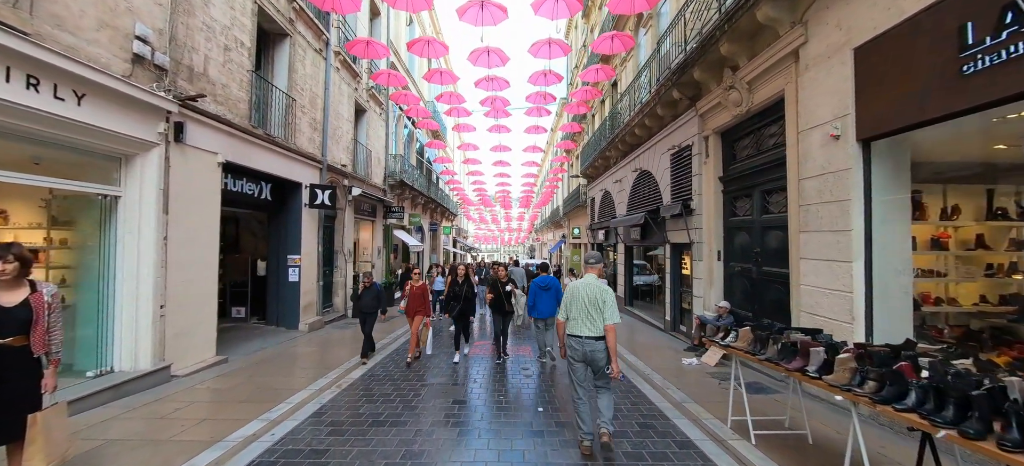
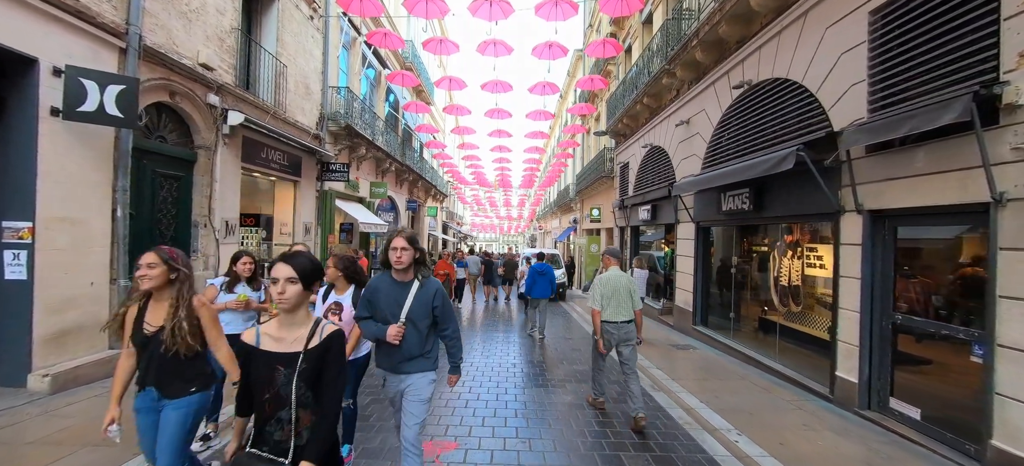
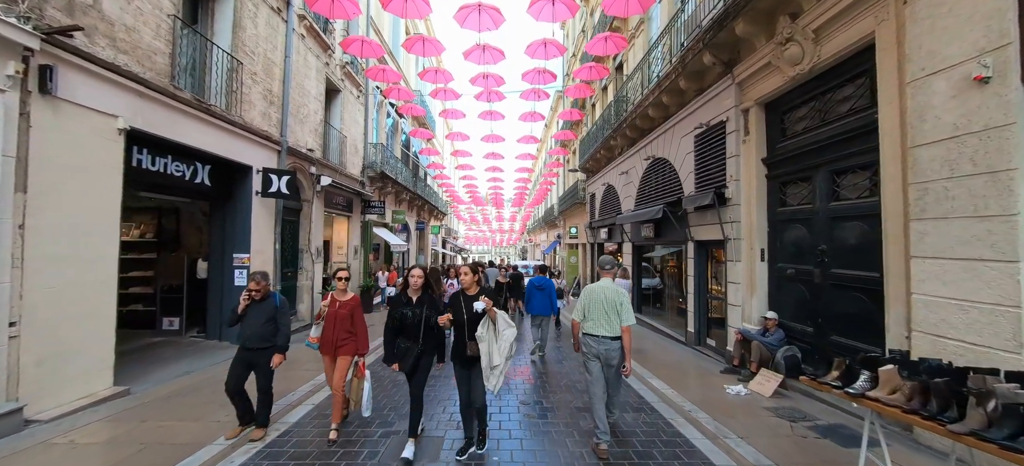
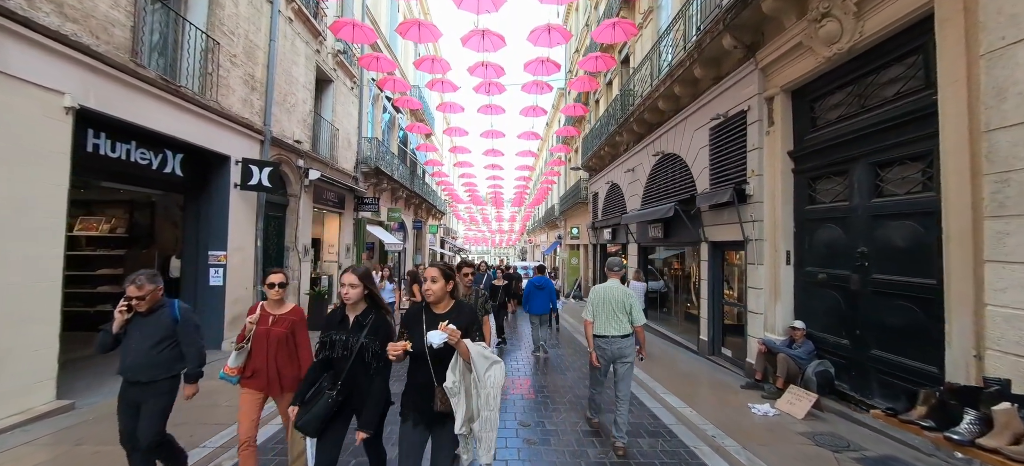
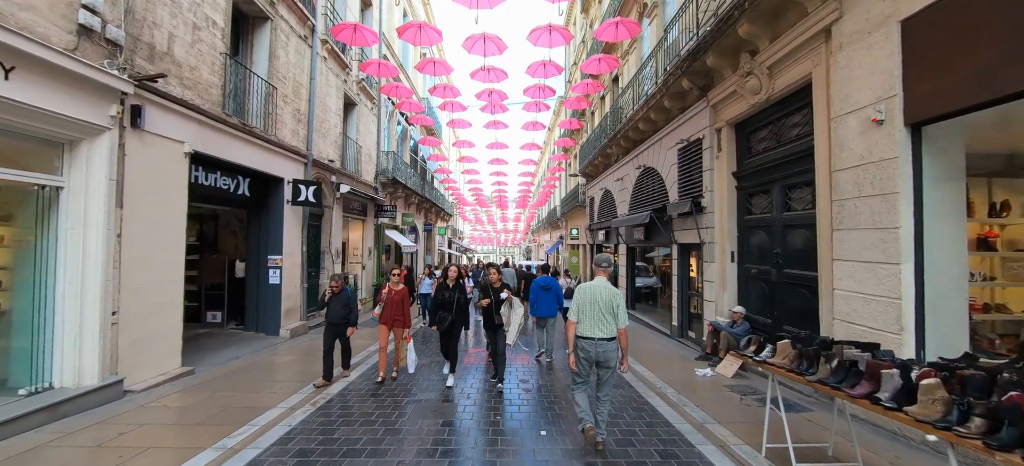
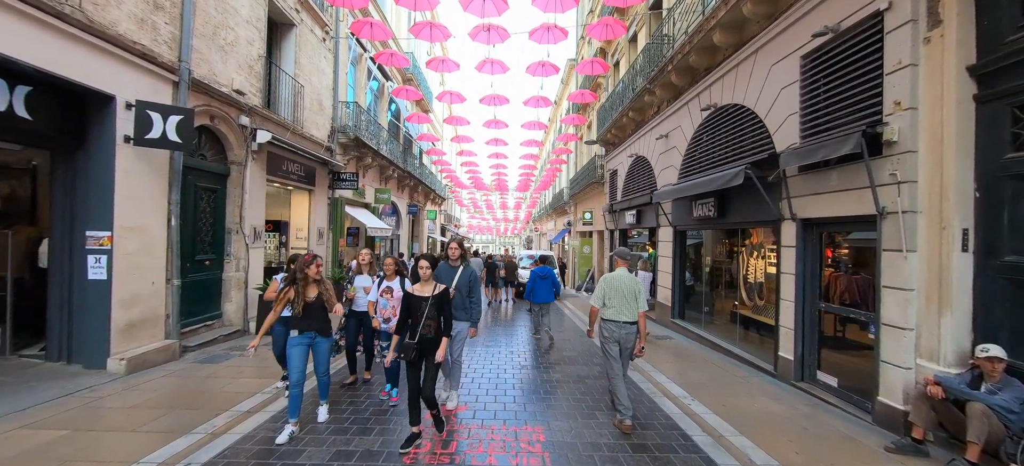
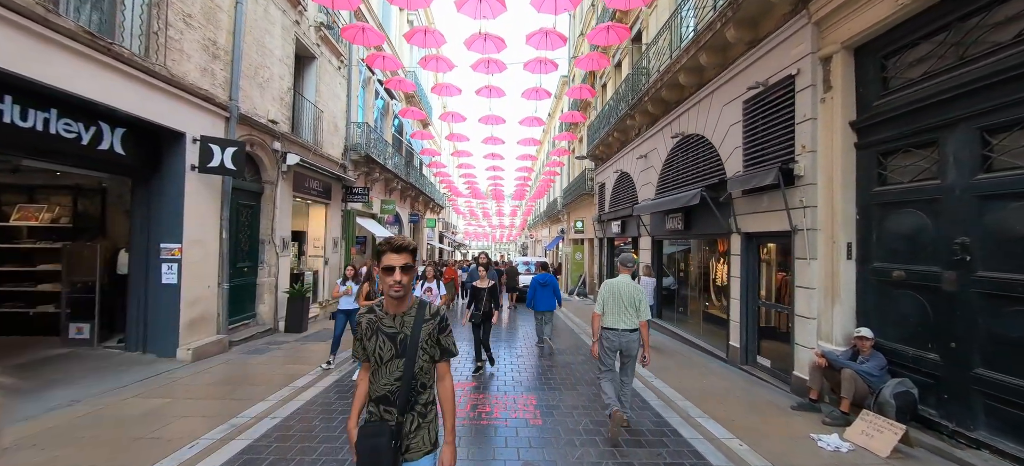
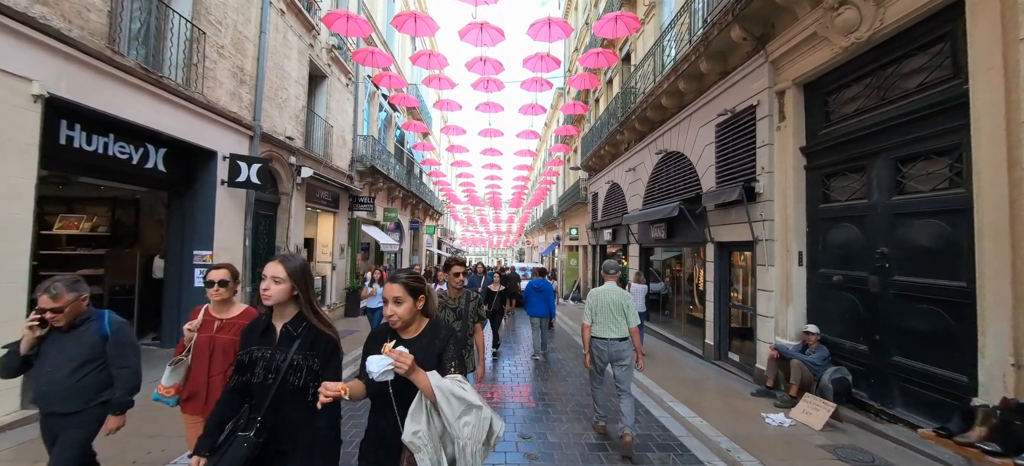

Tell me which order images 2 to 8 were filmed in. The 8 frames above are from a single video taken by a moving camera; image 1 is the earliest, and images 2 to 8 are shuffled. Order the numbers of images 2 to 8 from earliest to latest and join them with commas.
5, 3, 4, 8, 7, 6, 2
